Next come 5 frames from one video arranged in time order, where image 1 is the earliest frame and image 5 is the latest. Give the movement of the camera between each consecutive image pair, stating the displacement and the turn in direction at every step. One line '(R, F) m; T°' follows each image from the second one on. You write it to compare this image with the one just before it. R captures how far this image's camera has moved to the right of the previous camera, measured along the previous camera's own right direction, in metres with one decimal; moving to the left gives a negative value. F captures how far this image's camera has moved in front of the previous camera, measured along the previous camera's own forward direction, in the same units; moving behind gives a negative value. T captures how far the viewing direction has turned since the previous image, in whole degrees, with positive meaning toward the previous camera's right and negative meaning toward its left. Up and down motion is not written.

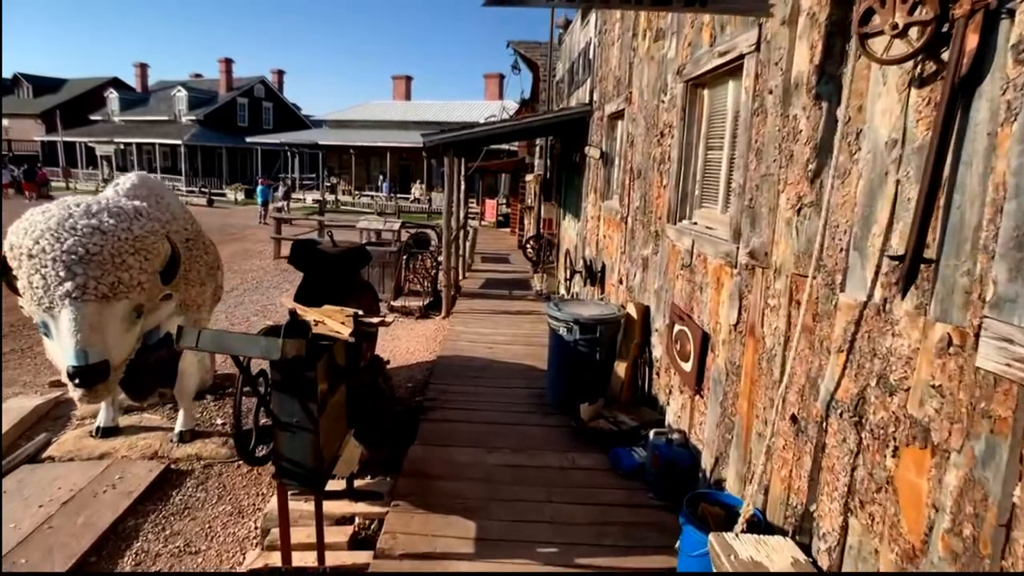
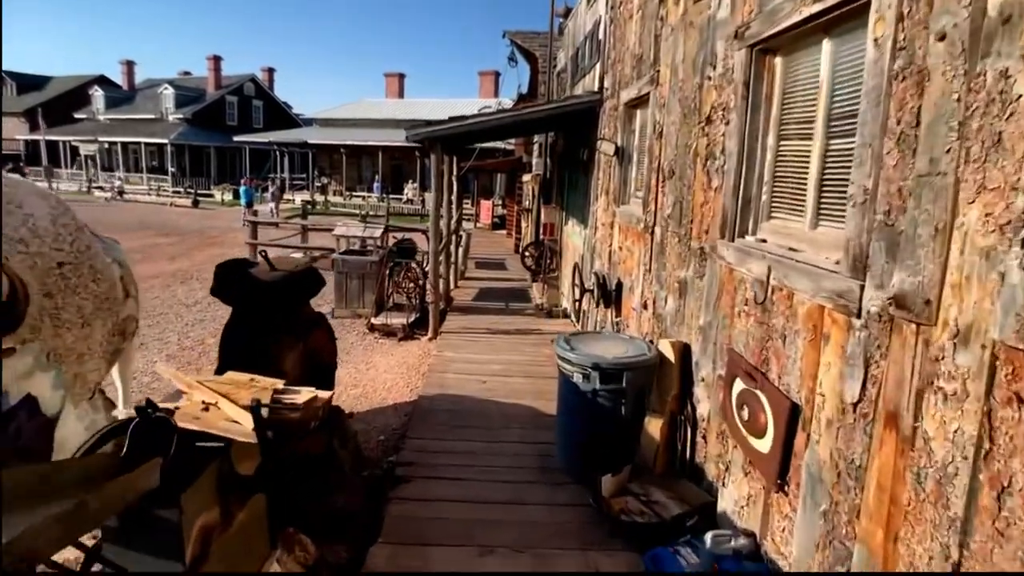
(0.0, +1.2) m; 0°
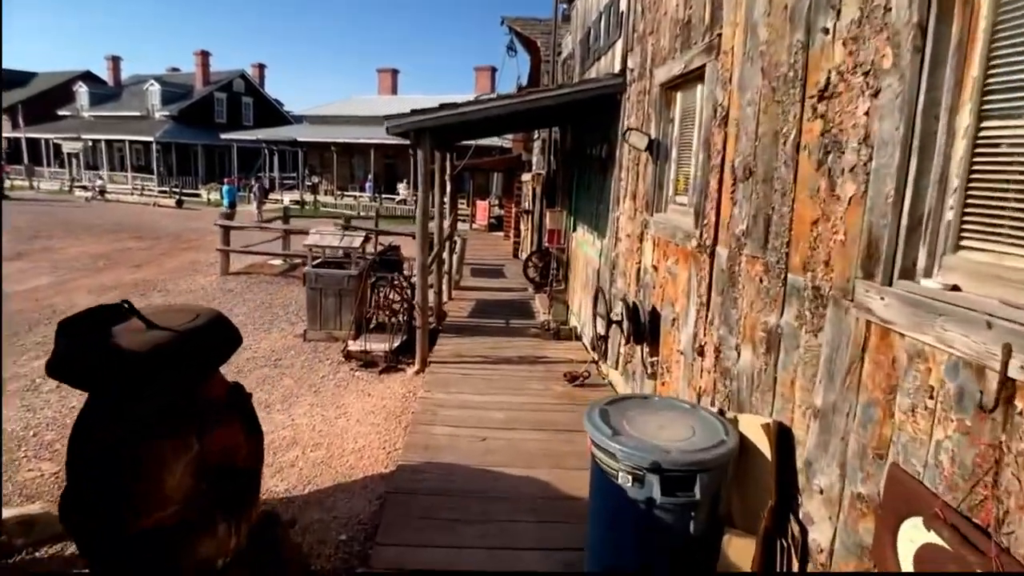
(0.0, +1.3) m; 0°
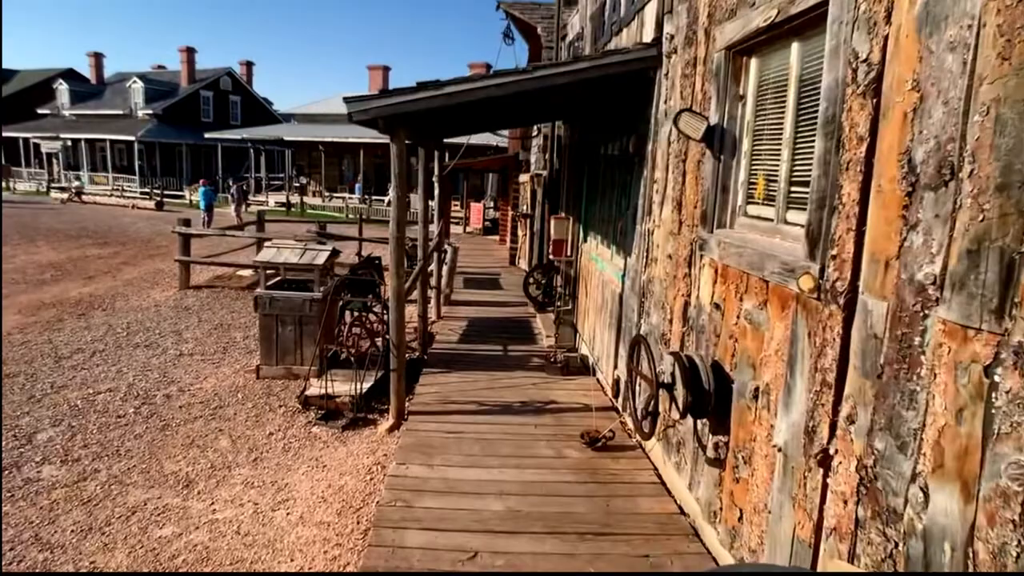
(0.0, +1.4) m; 0°
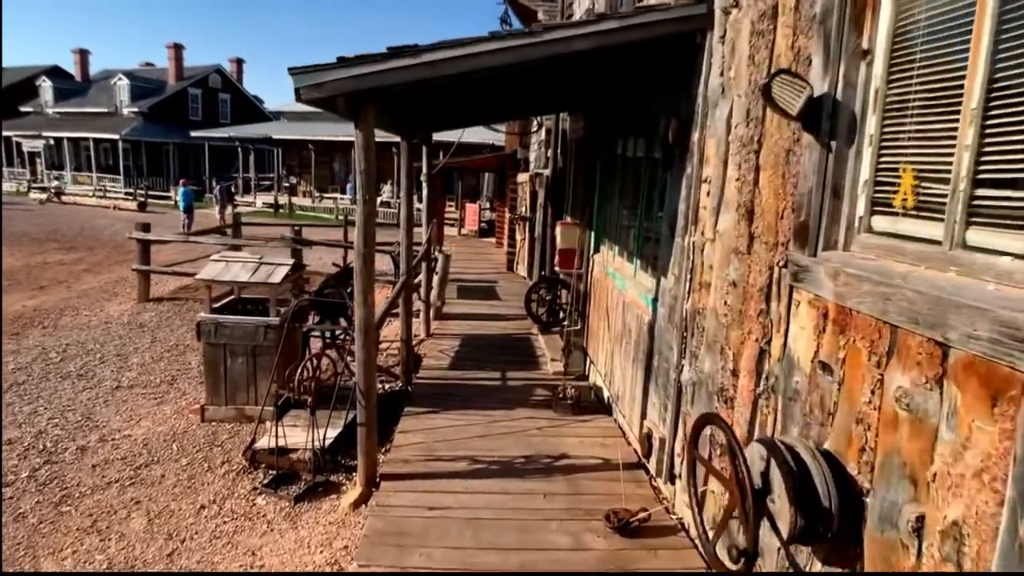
(0.0, +1.2) m; 0°
